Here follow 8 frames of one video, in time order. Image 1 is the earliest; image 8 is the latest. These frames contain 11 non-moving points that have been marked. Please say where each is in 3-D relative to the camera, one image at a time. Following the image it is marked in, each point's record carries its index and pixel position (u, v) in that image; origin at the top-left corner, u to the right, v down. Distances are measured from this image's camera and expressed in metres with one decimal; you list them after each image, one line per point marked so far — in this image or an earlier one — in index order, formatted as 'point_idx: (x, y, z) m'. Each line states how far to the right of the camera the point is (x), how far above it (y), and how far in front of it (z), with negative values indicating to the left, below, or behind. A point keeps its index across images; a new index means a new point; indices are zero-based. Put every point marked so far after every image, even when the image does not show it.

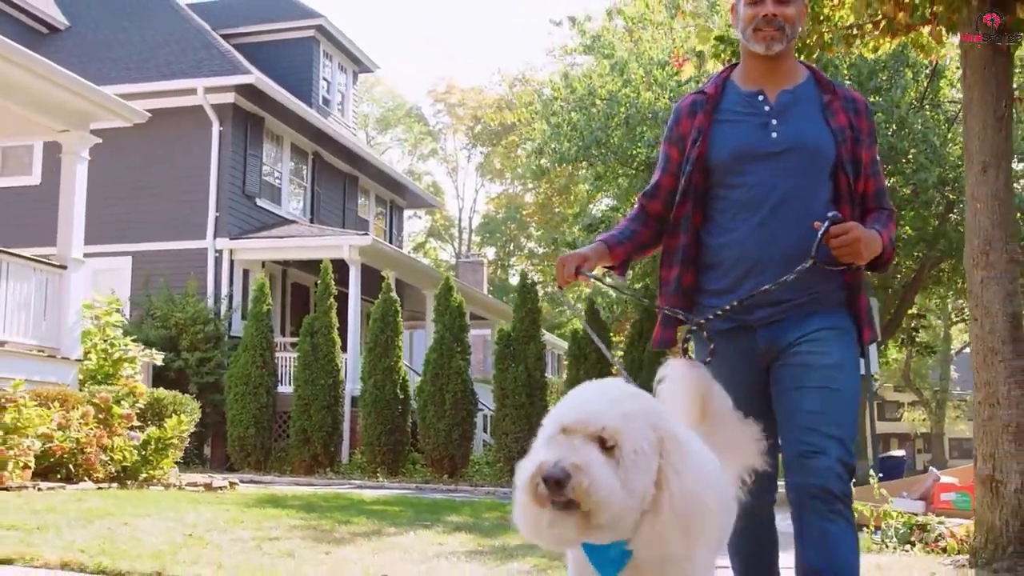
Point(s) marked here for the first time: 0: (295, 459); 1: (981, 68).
0: (-3.5, -2.7, +17.4) m
1: (+2.6, +1.2, +6.0) m
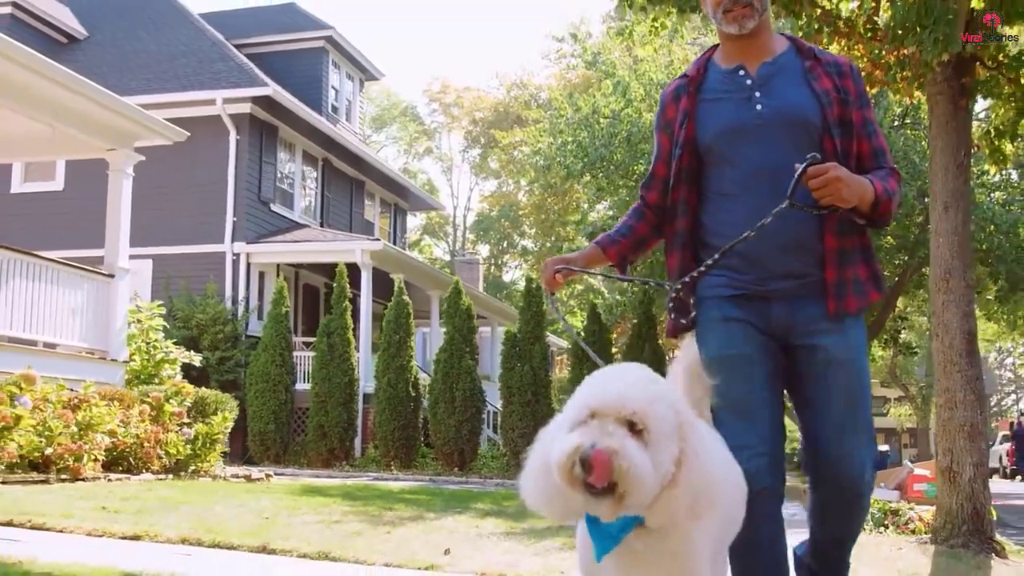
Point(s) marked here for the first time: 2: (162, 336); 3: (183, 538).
0: (-3.4, -2.8, +18.4) m
1: (+2.8, +1.1, +7.1) m
2: (-4.5, -0.6, +13.8) m
3: (-1.8, -1.4, +6.0) m
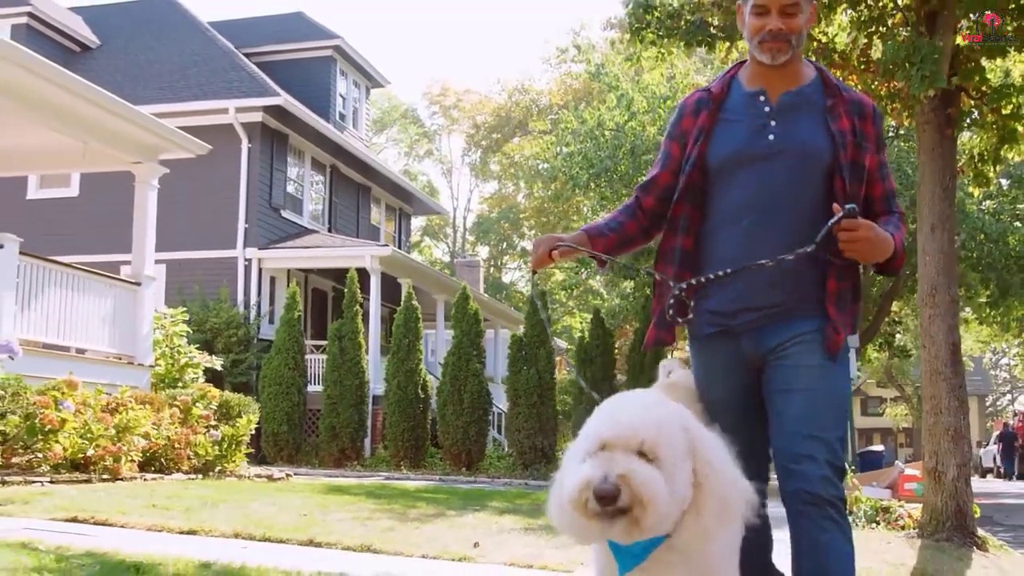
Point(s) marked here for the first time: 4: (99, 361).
0: (-3.3, -2.9, +19.0) m
1: (+3.0, +1.0, +7.6) m
2: (-4.3, -0.7, +14.4) m
3: (-1.7, -1.5, +6.5) m
4: (-4.8, -0.8, +12.5) m
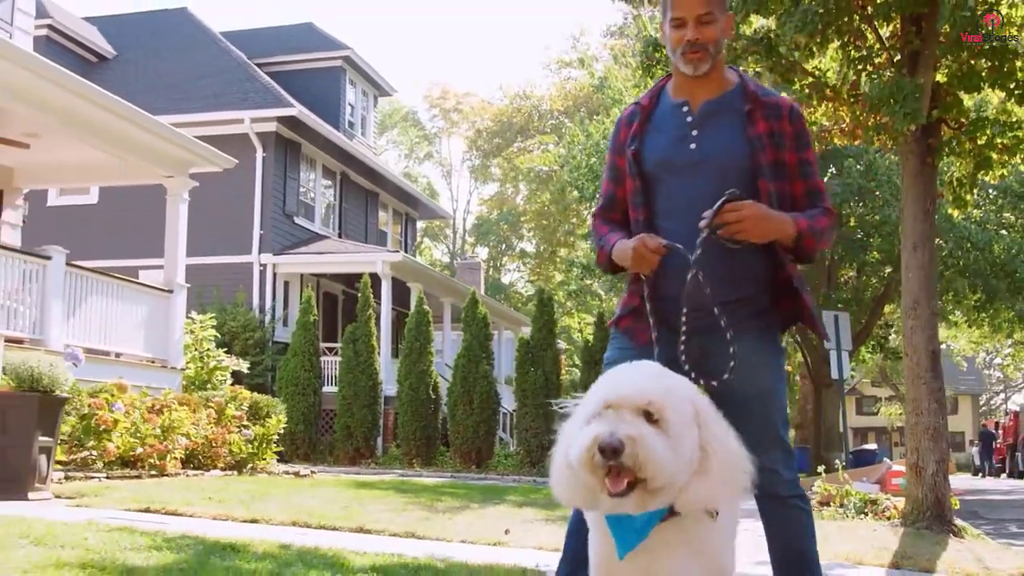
0: (-3.2, -3.0, +19.8) m
1: (+3.1, +0.9, +8.4) m
2: (-4.2, -0.8, +15.1) m
3: (-1.5, -1.6, +7.3) m
4: (-4.6, -0.9, +13.3) m
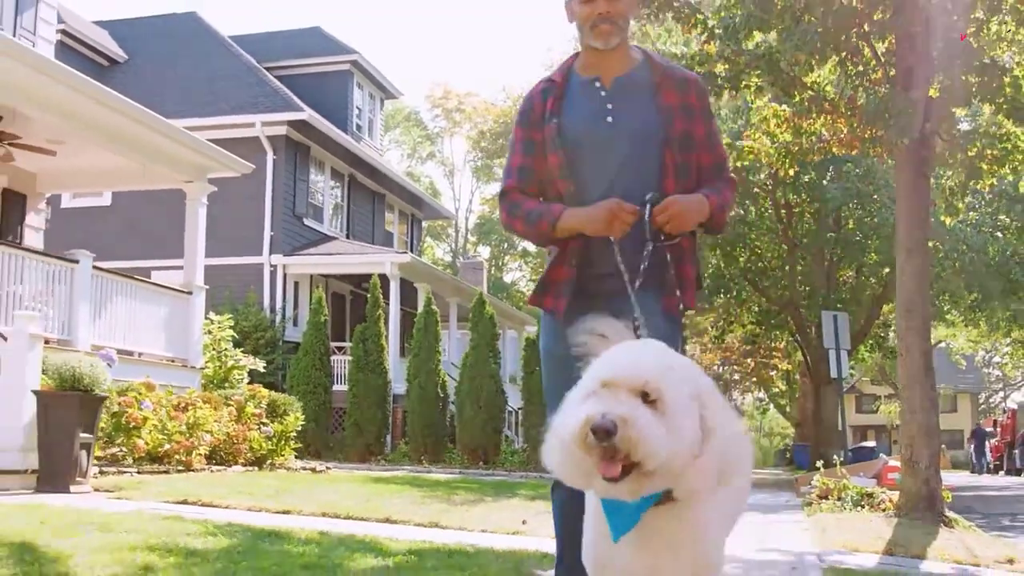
0: (-3.1, -3.0, +20.2) m
1: (+3.3, +0.9, +8.9) m
2: (-4.1, -0.8, +15.6) m
3: (-1.4, -1.6, +7.8) m
4: (-4.5, -1.0, +13.7) m
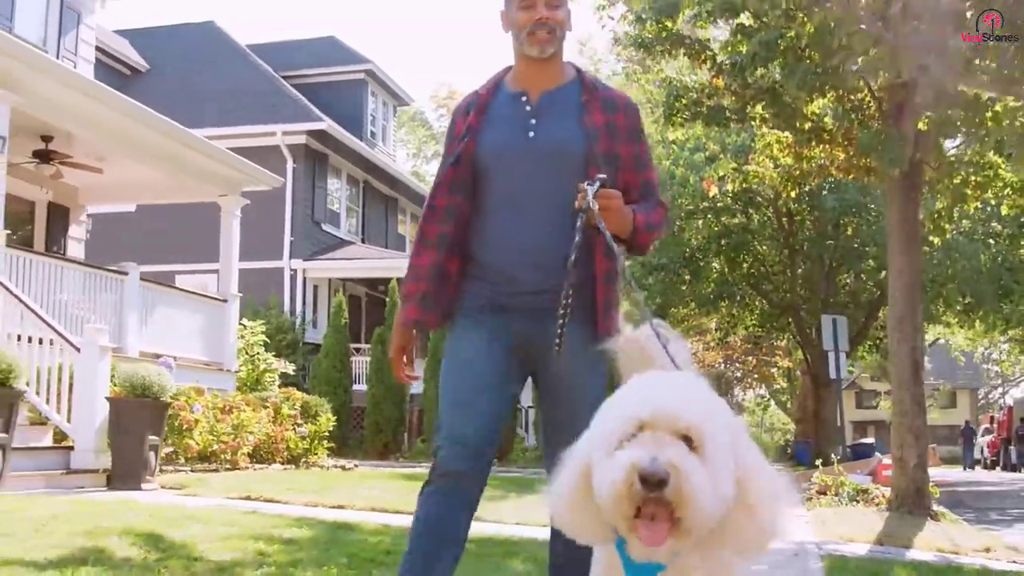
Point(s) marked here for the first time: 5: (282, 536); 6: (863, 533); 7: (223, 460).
0: (-2.8, -3.1, +21.1) m
1: (+3.5, +0.7, +9.8) m
2: (-3.8, -0.9, +16.5) m
3: (-1.1, -1.8, +8.7) m
4: (-4.2, -1.1, +14.6) m
5: (-1.2, -1.3, +5.8) m
6: (+2.7, -1.9, +8.2) m
7: (-3.2, -1.9, +11.9) m
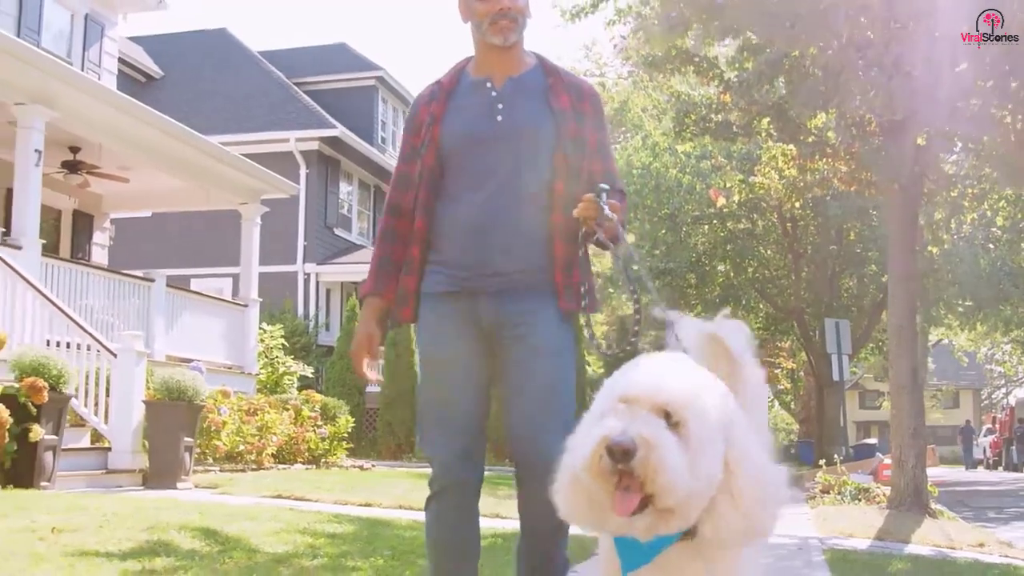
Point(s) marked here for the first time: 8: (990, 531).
0: (-2.6, -3.2, +21.6) m
1: (+3.7, +0.7, +10.2) m
2: (-3.6, -1.0, +17.0) m
3: (-1.0, -1.8, +9.1) m
4: (-4.1, -1.2, +15.1) m
5: (-1.1, -1.4, +6.3) m
6: (+2.8, -1.9, +8.7) m
7: (-3.0, -2.0, +12.4) m
8: (+4.3, -2.2, +9.7) m
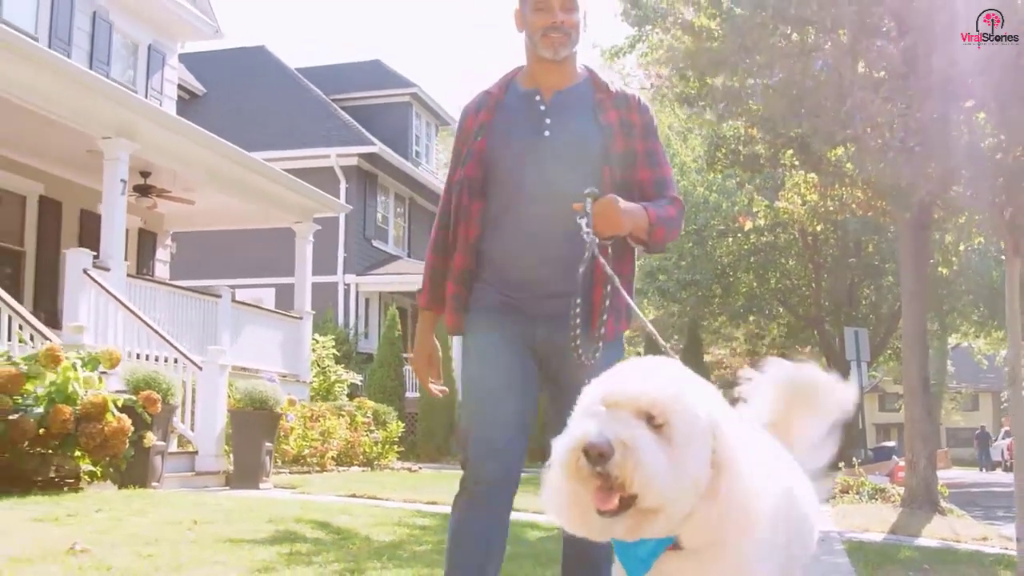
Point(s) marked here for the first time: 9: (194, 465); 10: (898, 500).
0: (-1.9, -3.4, +22.7) m
1: (+4.1, +0.5, +11.2) m
2: (-3.0, -1.2, +18.1) m
3: (-0.5, -2.0, +10.2) m
4: (-3.5, -1.4, +16.2) m
5: (-0.7, -1.6, +7.3) m
6: (+3.3, -2.1, +9.7) m
7: (-2.5, -2.2, +13.5) m
8: (+4.8, -2.4, +10.7) m
9: (-3.3, -1.8, +11.2) m
10: (+4.3, -2.3, +11.8) m
